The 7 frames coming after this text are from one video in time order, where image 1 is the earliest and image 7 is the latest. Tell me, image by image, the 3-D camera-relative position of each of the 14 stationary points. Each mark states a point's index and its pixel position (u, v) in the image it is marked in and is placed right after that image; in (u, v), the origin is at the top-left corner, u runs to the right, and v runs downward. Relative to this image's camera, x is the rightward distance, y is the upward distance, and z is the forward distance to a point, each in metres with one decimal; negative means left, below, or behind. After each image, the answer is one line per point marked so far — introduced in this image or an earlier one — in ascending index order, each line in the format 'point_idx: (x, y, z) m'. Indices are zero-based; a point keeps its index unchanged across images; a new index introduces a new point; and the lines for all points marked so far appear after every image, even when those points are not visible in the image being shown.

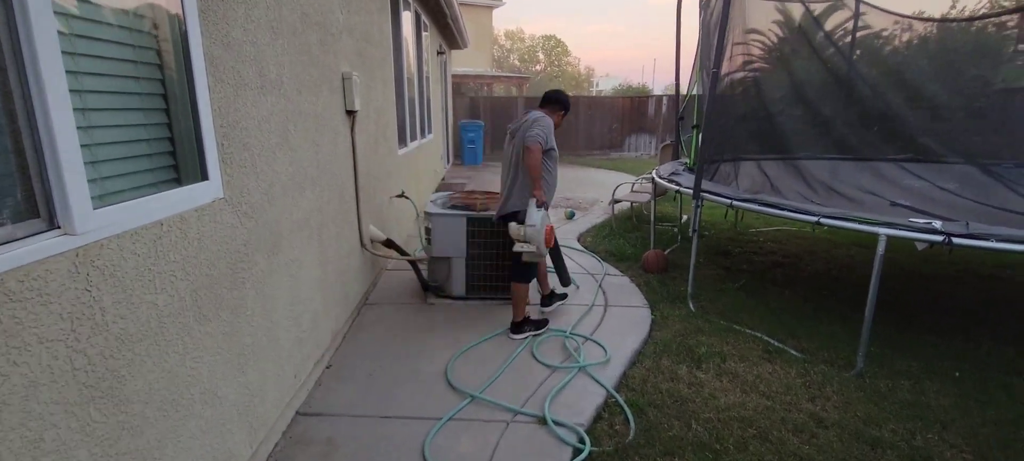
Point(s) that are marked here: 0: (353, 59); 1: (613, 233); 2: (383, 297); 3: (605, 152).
0: (-1.0, +1.0, +3.1) m
1: (+1.1, -0.1, +5.5) m
2: (-0.9, -0.4, +3.6) m
3: (+2.4, +2.1, +13.8) m
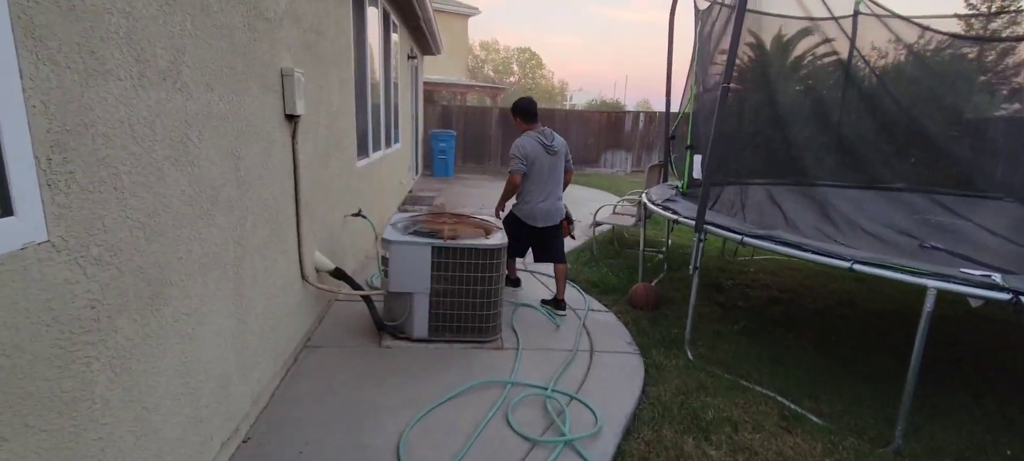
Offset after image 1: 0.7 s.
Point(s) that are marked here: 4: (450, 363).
0: (-1.1, +0.9, +2.6) m
1: (+0.8, -0.3, +5.0) m
2: (-1.1, -0.6, +3.0) m
3: (+1.7, +1.6, +13.5) m
4: (-0.3, -0.7, +2.8) m
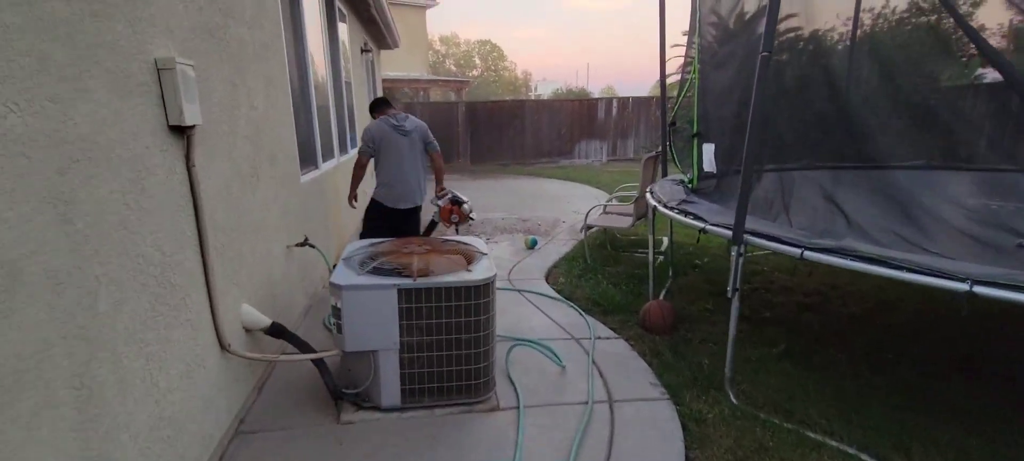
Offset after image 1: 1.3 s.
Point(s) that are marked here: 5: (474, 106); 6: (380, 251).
0: (-1.1, +0.7, +1.8) m
1: (+0.6, -0.4, +4.4) m
2: (-1.1, -0.8, +2.3) m
3: (+1.0, +1.7, +12.8) m
4: (-0.3, -0.9, +2.1) m
5: (-0.9, +2.9, +12.1) m
6: (-0.6, -0.1, +2.5) m
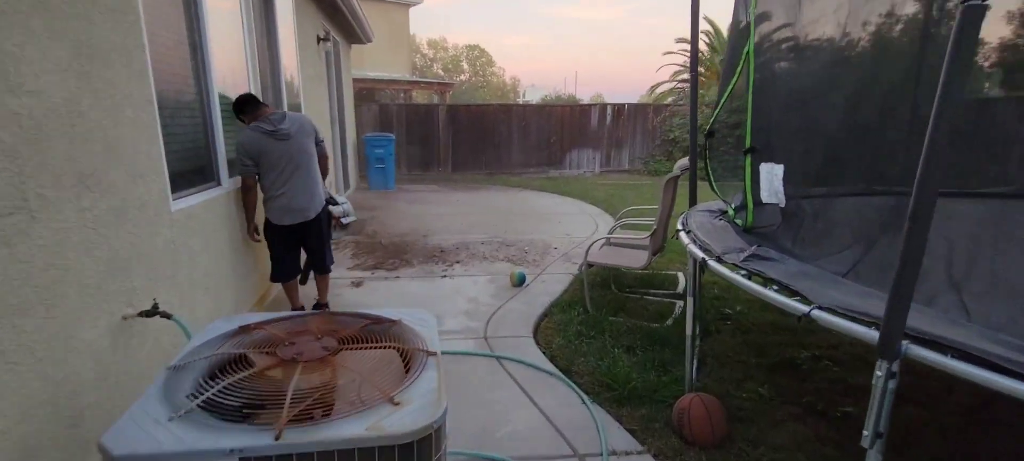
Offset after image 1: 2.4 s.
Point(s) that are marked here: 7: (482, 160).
0: (-1.2, +0.5, +0.8) m
1: (+0.5, -0.6, +3.3) m
2: (-1.2, -1.0, +1.2) m
3: (+0.7, +1.4, +11.8) m
4: (-0.4, -1.1, +1.0) m
5: (-1.2, +2.6, +11.0) m
6: (-0.7, -0.3, +1.4) m
7: (-0.7, +1.6, +11.5) m
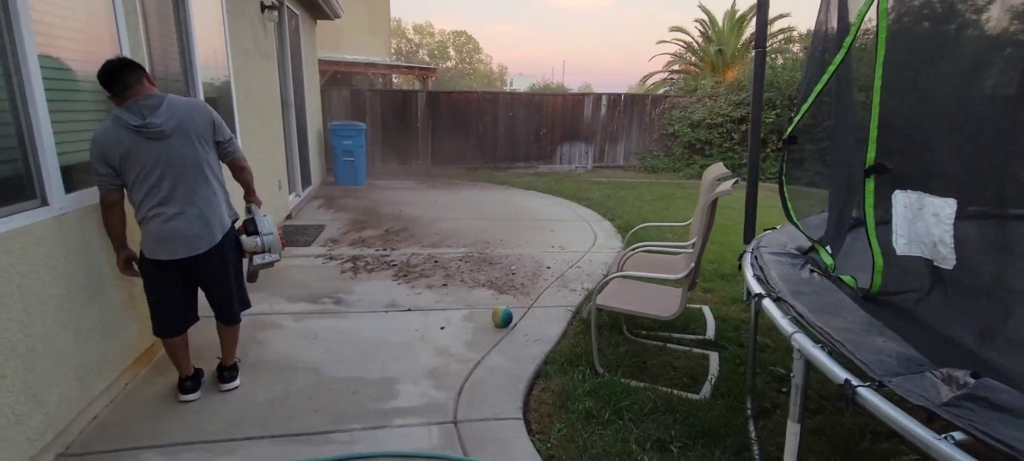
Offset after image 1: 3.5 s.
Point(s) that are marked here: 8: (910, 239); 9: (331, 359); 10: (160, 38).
0: (-1.2, +0.3, -0.2) m
1: (+0.4, -0.8, +2.4) m
2: (-1.2, -1.2, +0.2) m
3: (+0.4, +1.4, +10.9) m
4: (-0.4, -1.3, +0.1) m
5: (-1.4, +2.6, +10.0) m
6: (-0.7, -0.5, +0.4) m
7: (-0.9, +1.6, +10.4) m
8: (+1.0, 0.0, +1.4) m
9: (-0.9, -0.7, +2.7) m
10: (-1.9, +1.1, +2.9) m
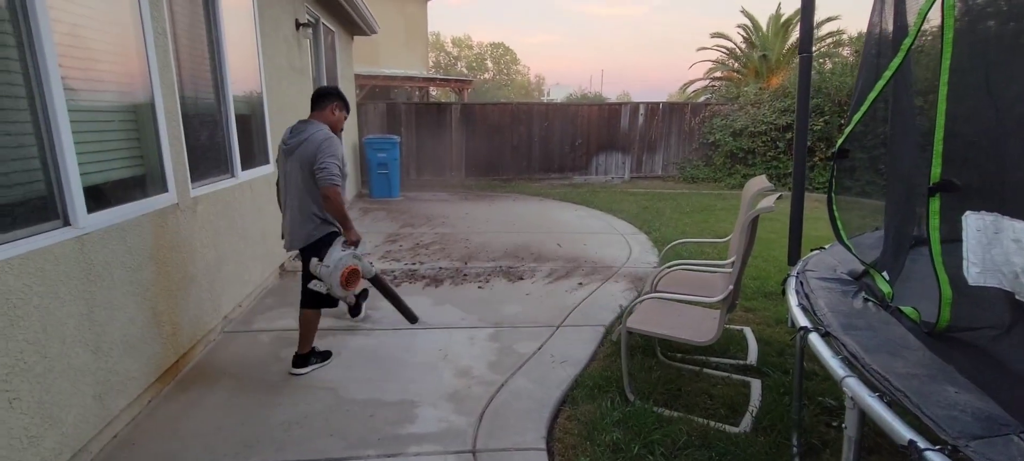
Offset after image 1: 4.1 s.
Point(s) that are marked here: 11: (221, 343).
0: (-1.3, +0.2, -0.3) m
1: (+0.5, -0.9, +2.2) m
2: (-1.2, -1.3, +0.2) m
3: (+1.1, +1.1, +10.7) m
4: (-0.5, -1.3, 0.0) m
5: (-0.8, +2.3, +10.0) m
6: (-0.8, -0.6, +0.3) m
7: (-0.2, +1.3, +10.4) m
8: (+1.1, -0.1, +1.2) m
9: (-0.8, -0.8, +2.7) m
10: (-1.8, +1.0, +2.9) m
11: (-1.7, -0.6, +3.0) m
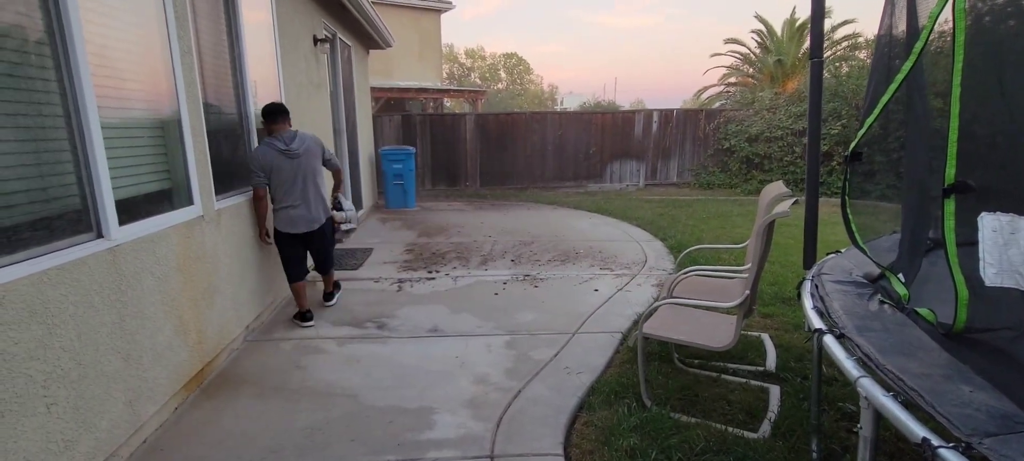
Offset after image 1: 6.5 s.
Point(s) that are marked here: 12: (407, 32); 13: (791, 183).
0: (-1.3, +0.2, -0.2) m
1: (+0.6, -0.9, +2.2) m
2: (-1.2, -1.3, +0.2) m
3: (+1.4, +1.0, +10.7) m
4: (-0.5, -1.3, 0.0) m
5: (-0.5, +2.2, +10.1) m
6: (-0.8, -0.6, +0.4) m
7: (0.0, +1.2, +10.5) m
8: (+1.1, -0.1, +1.2) m
9: (-0.7, -0.8, +2.7) m
10: (-1.7, +0.9, +3.0) m
11: (-1.6, -0.7, +3.1) m
12: (-2.9, +5.5, +14.5) m
13: (+5.5, +0.9, +10.2) m
